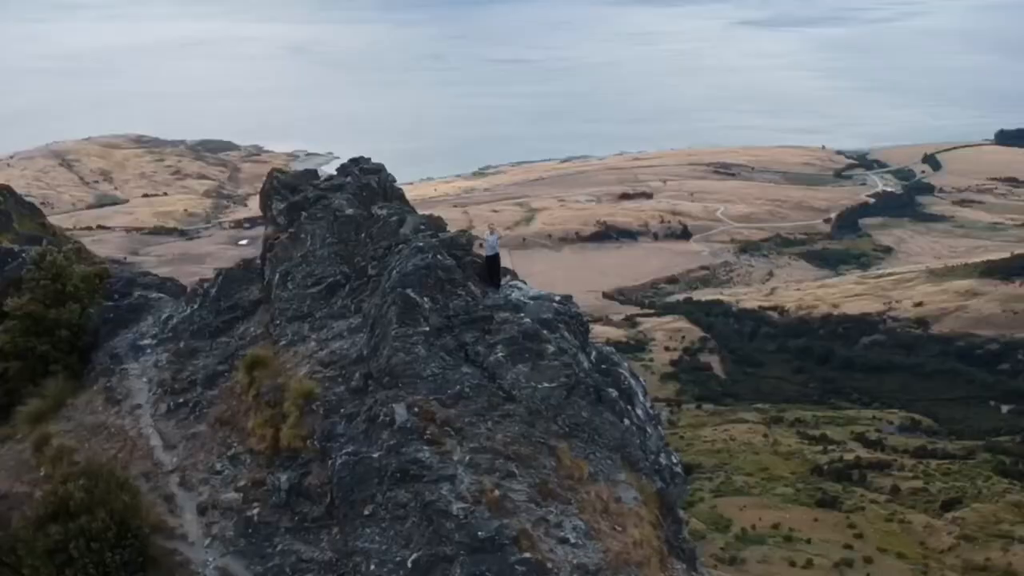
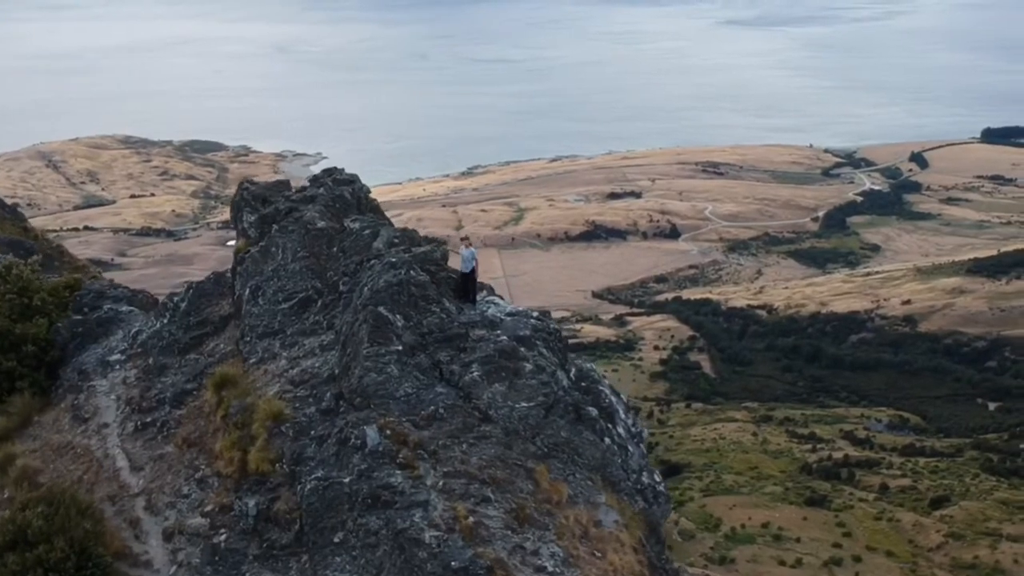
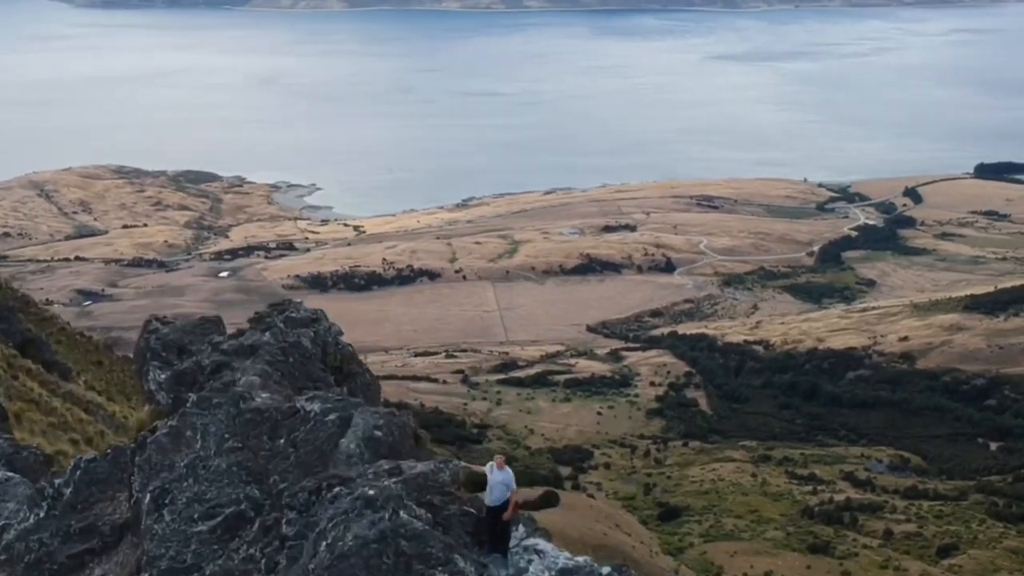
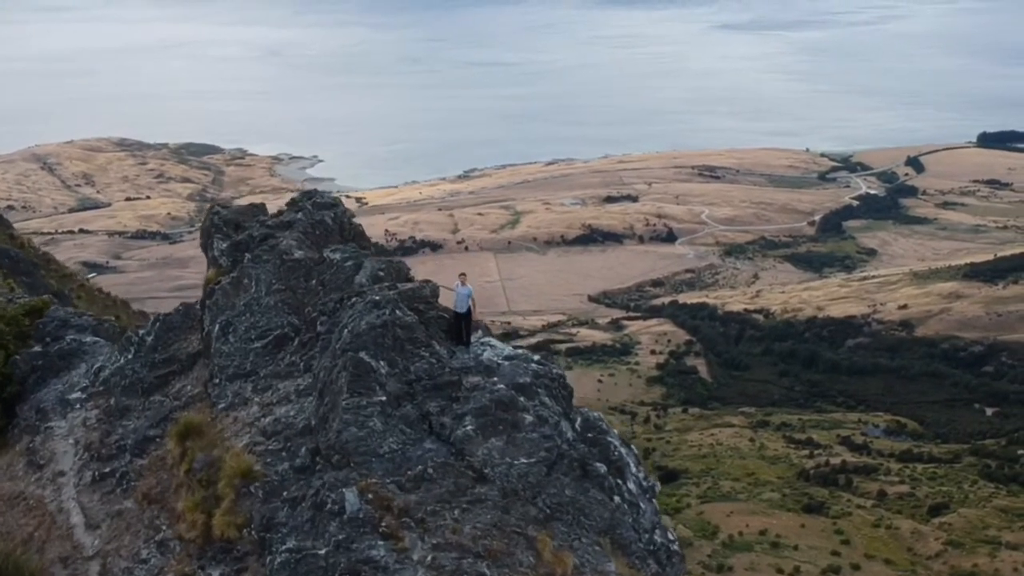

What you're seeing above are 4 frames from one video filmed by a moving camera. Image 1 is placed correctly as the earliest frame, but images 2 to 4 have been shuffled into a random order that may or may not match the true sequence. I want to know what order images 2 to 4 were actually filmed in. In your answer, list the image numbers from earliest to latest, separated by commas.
2, 4, 3
